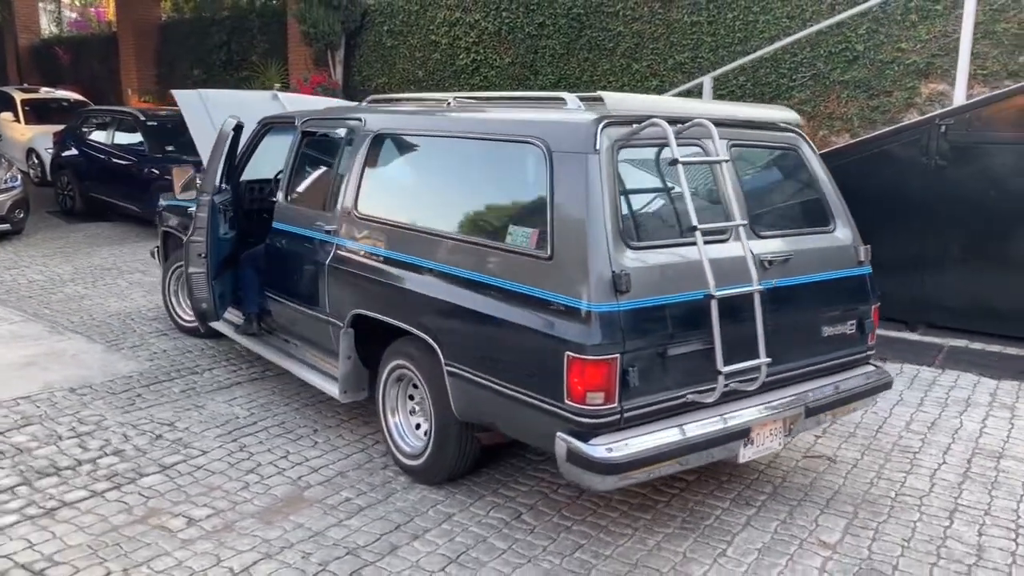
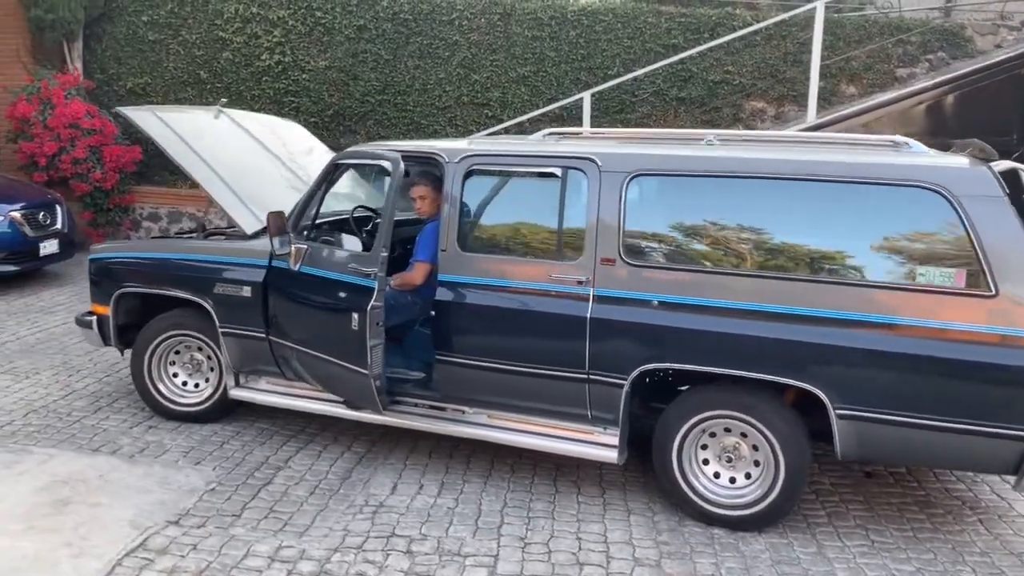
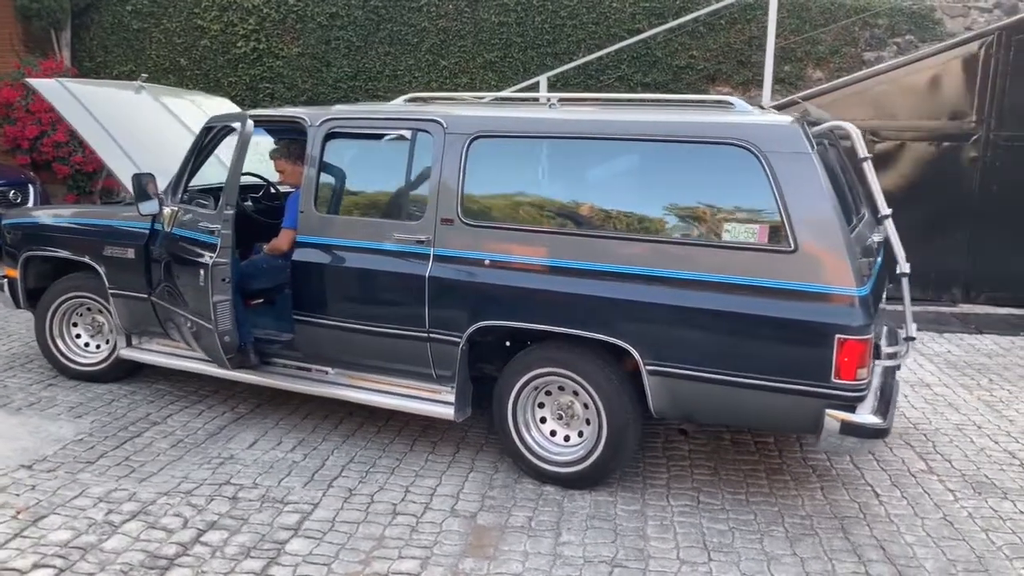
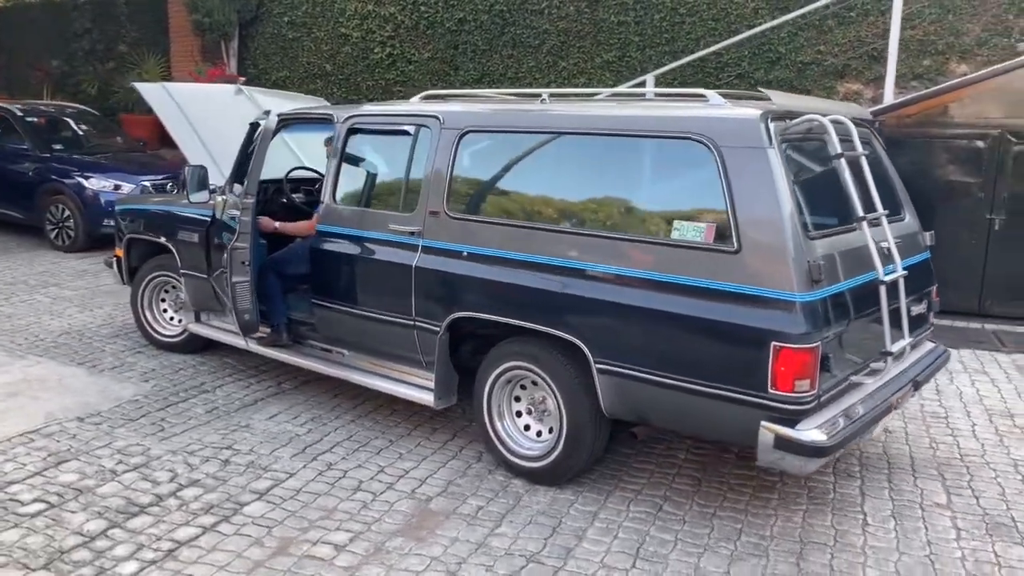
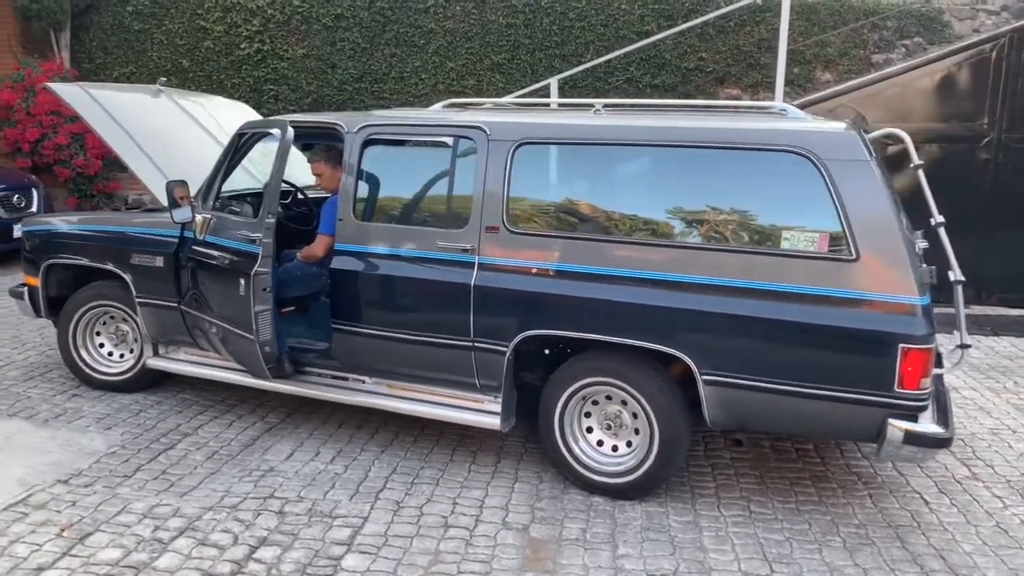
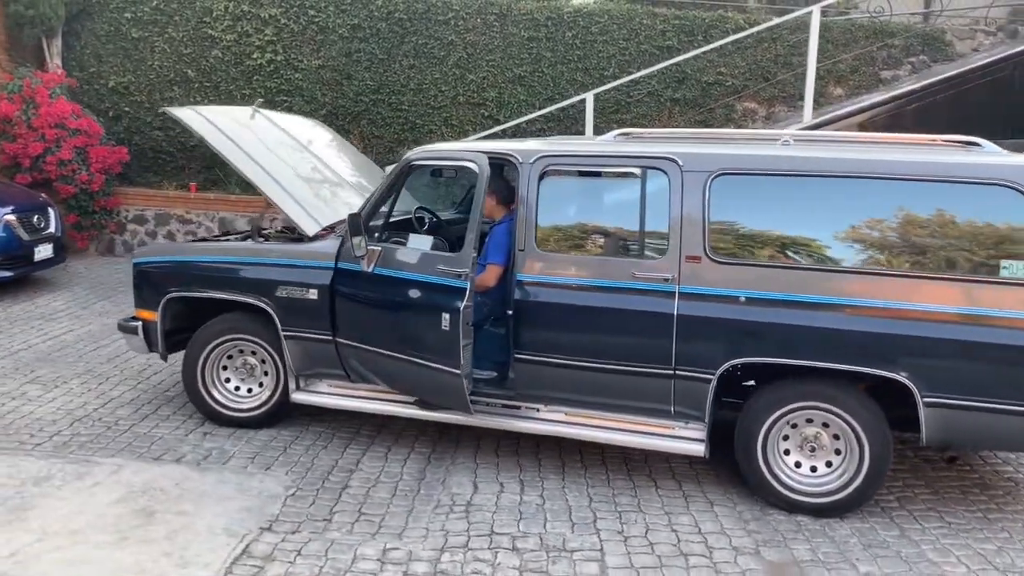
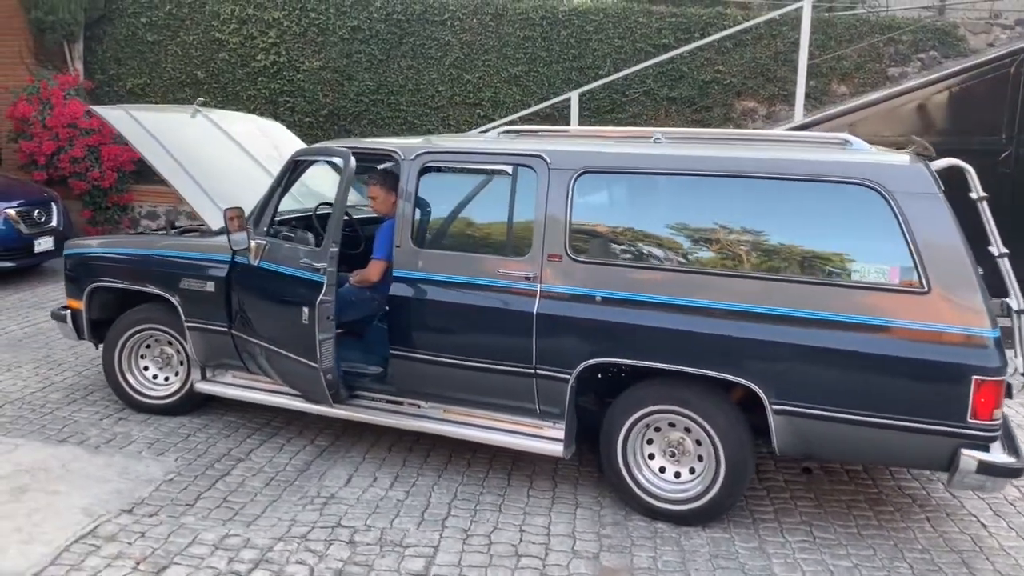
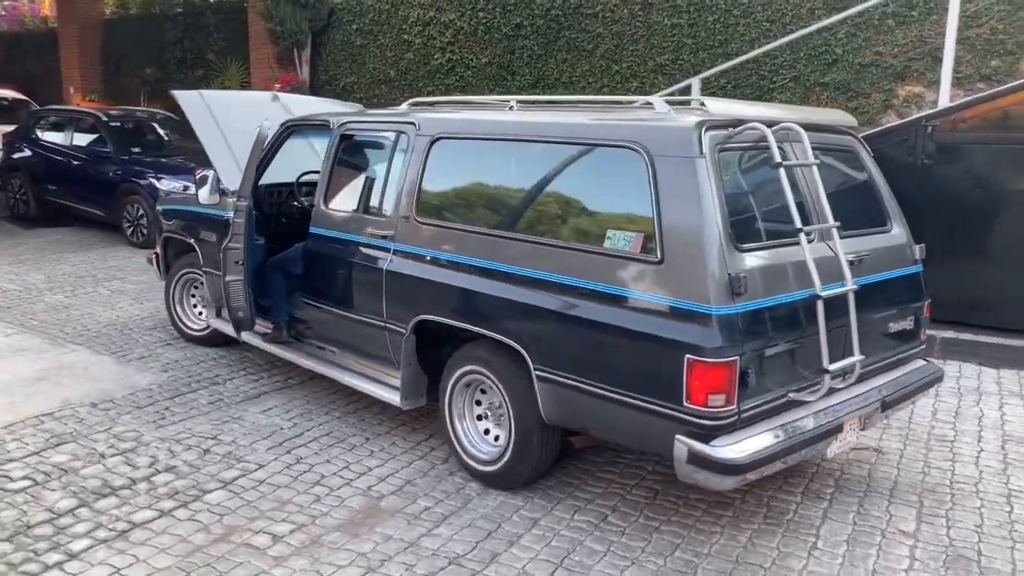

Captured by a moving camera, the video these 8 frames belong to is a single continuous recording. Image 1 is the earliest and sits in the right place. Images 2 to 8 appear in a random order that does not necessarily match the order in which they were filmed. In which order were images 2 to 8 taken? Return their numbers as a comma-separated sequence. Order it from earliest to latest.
8, 4, 3, 5, 7, 2, 6
